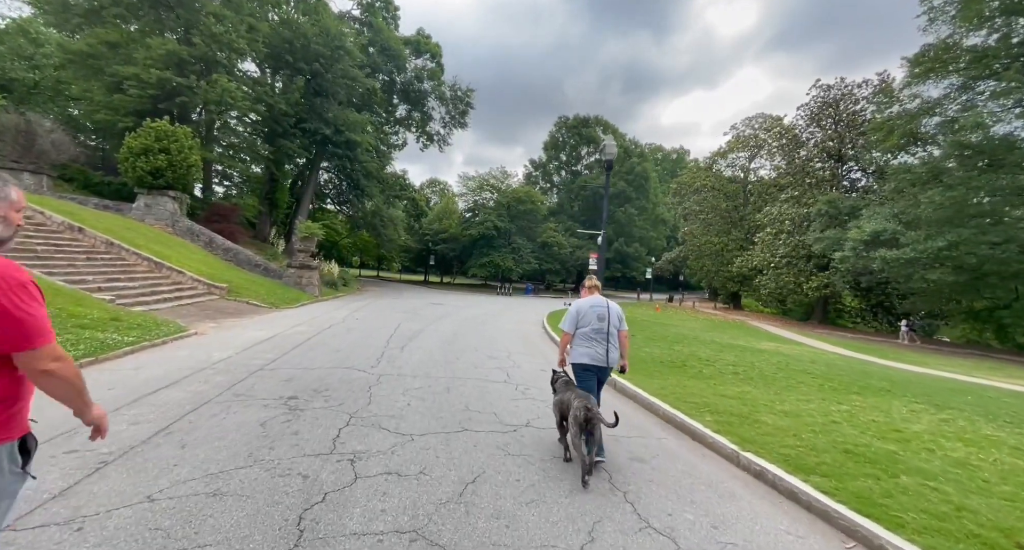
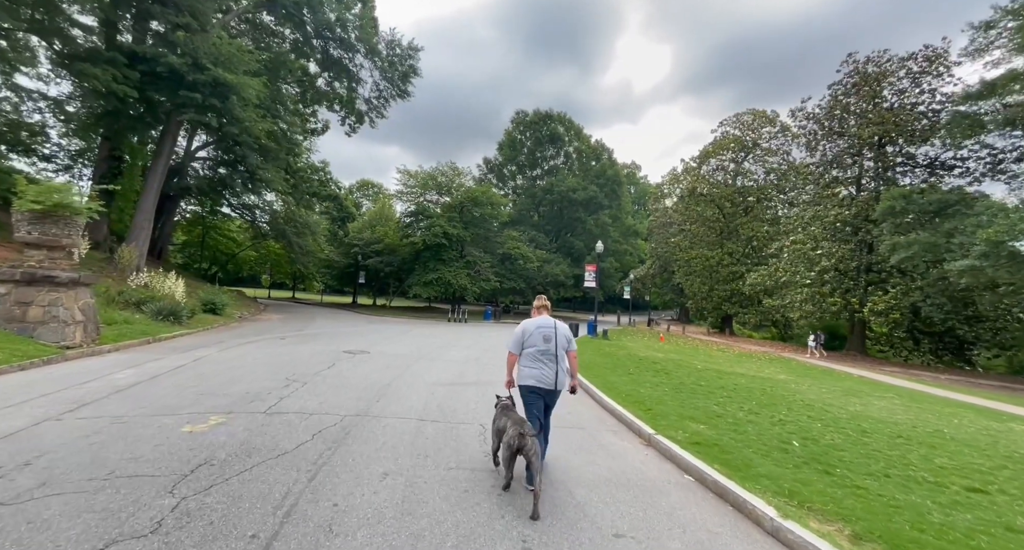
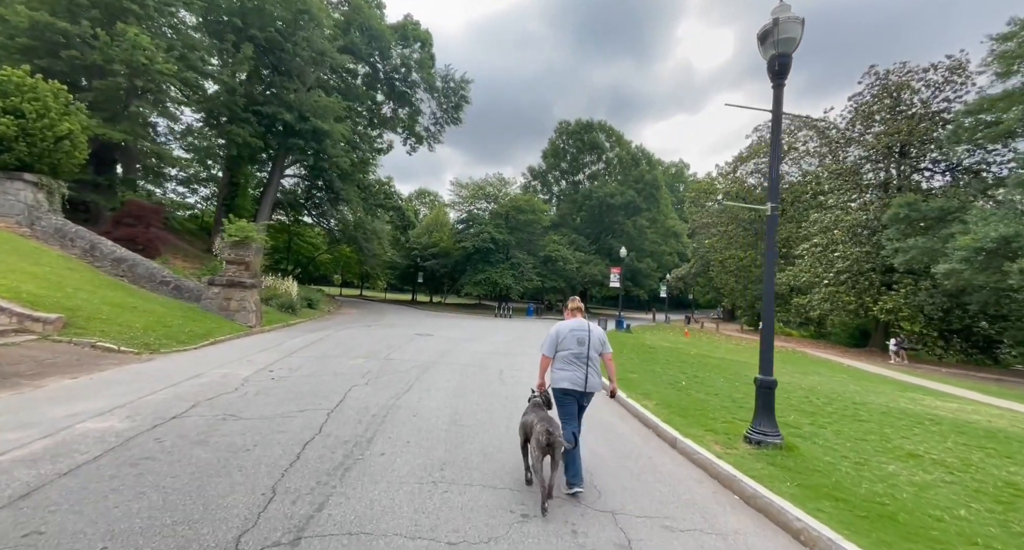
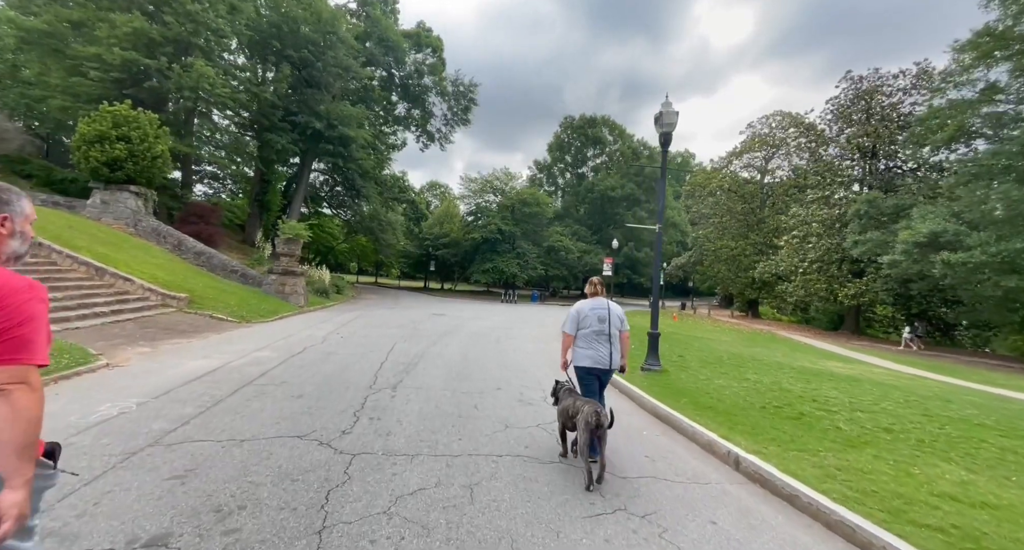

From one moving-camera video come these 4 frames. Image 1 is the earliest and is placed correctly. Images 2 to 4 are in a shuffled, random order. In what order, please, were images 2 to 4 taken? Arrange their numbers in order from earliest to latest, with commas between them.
4, 3, 2
